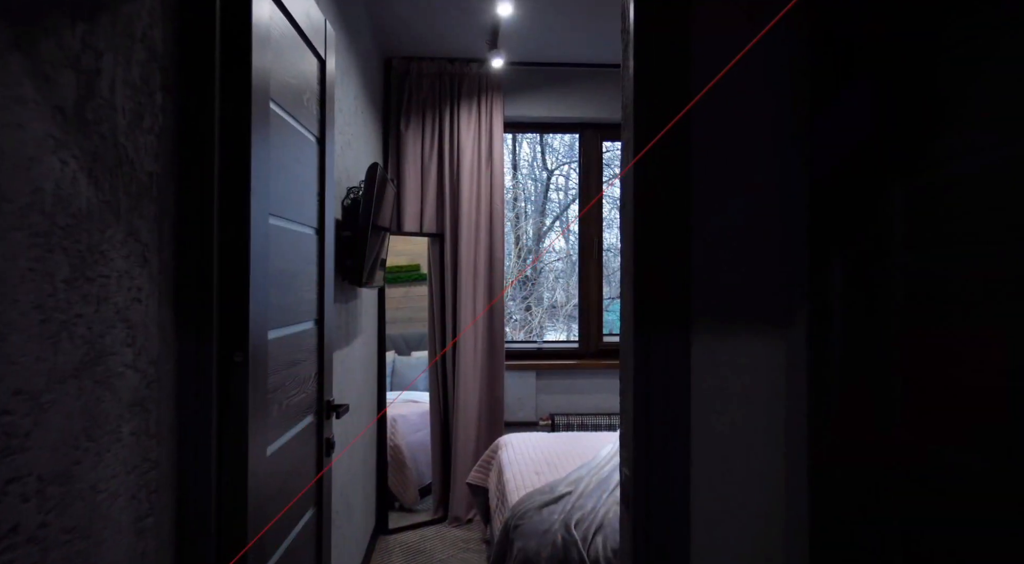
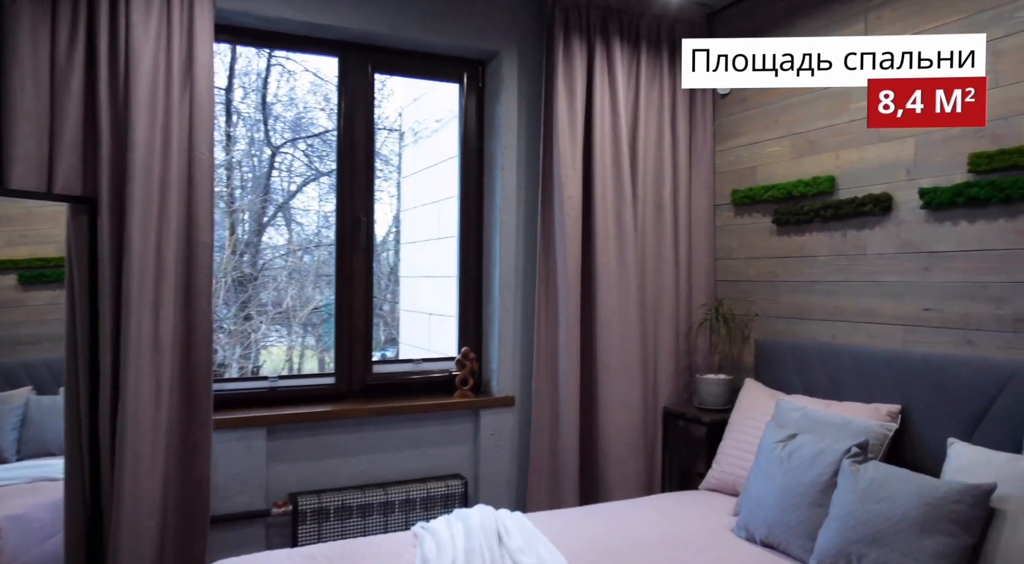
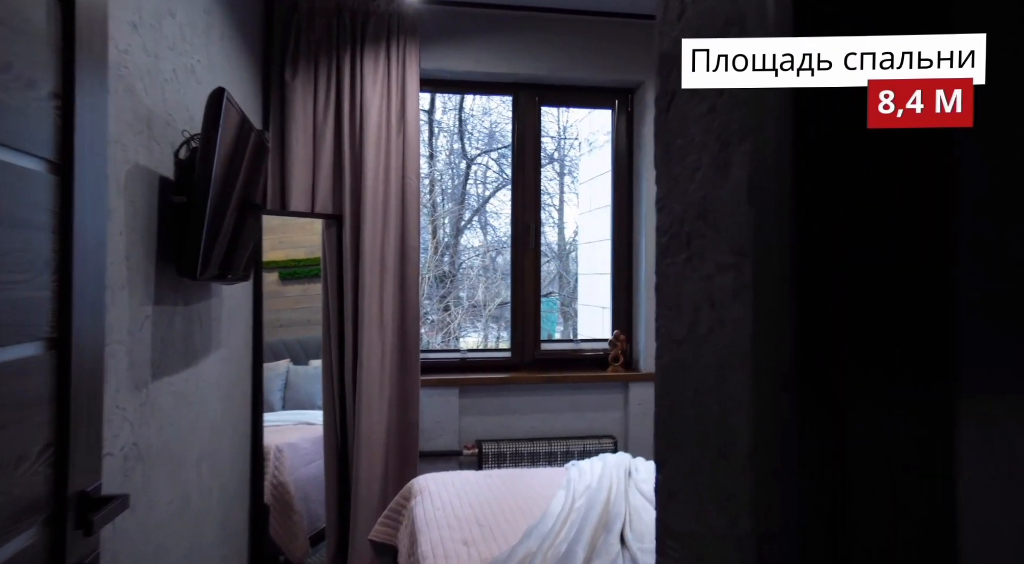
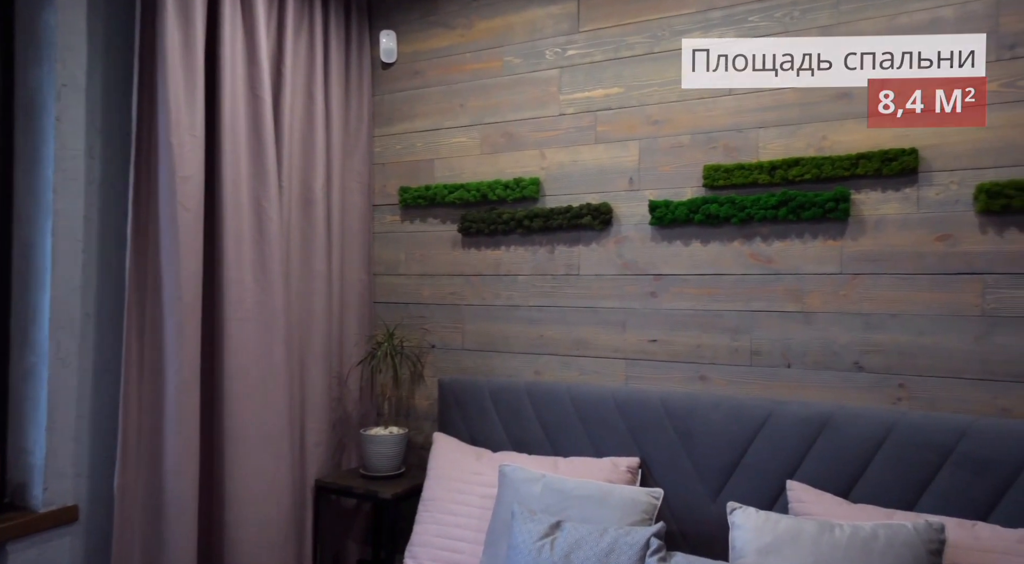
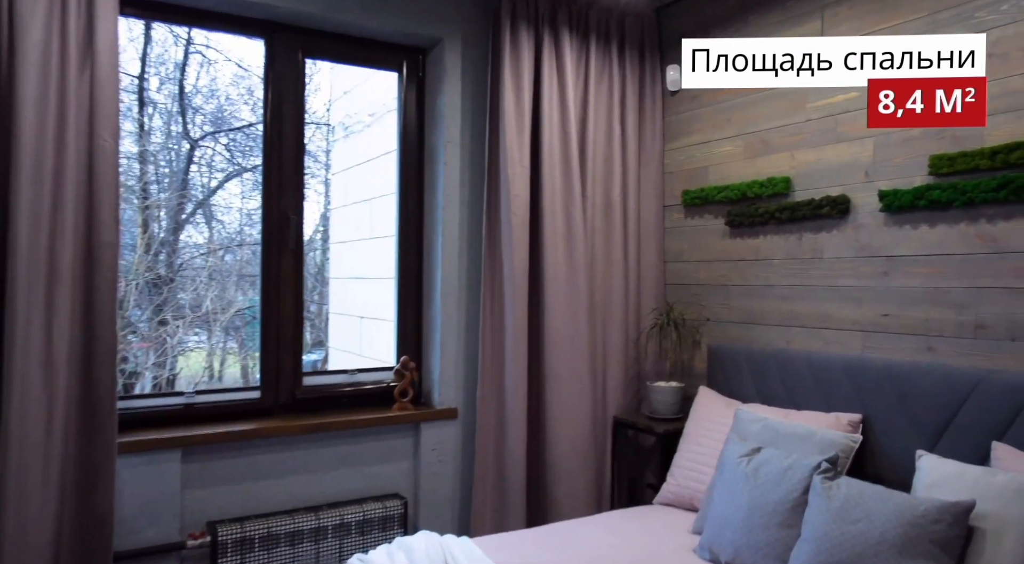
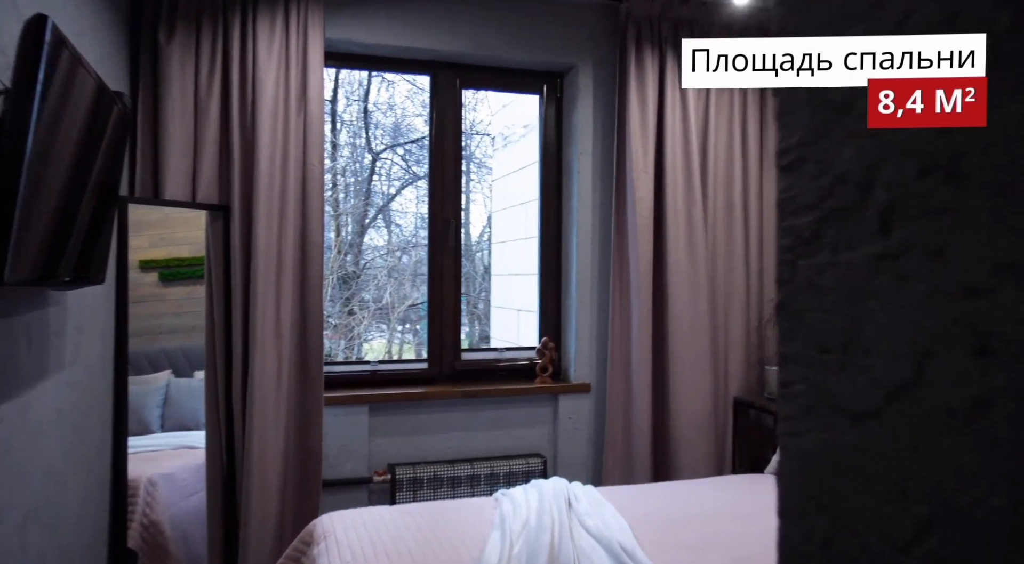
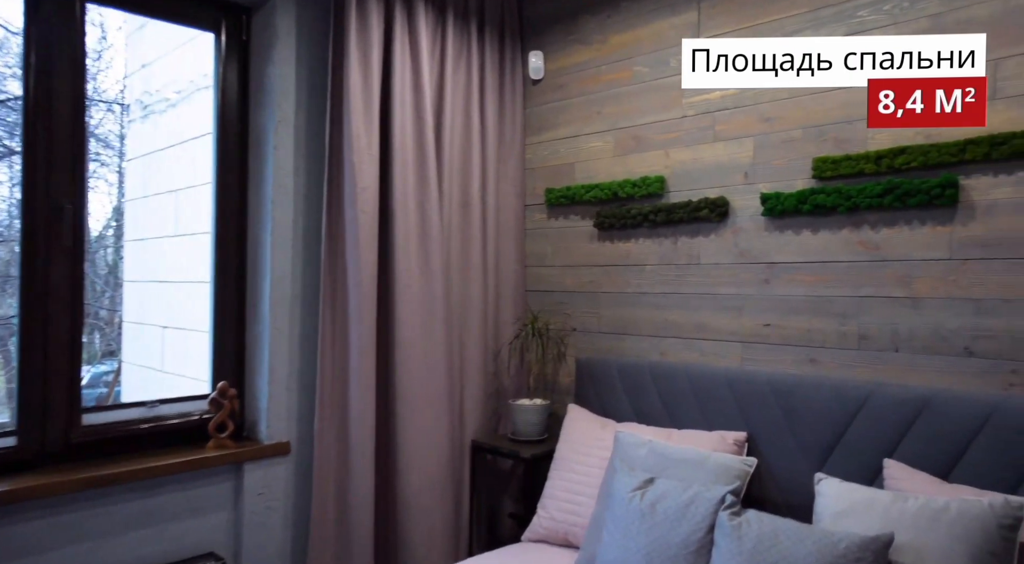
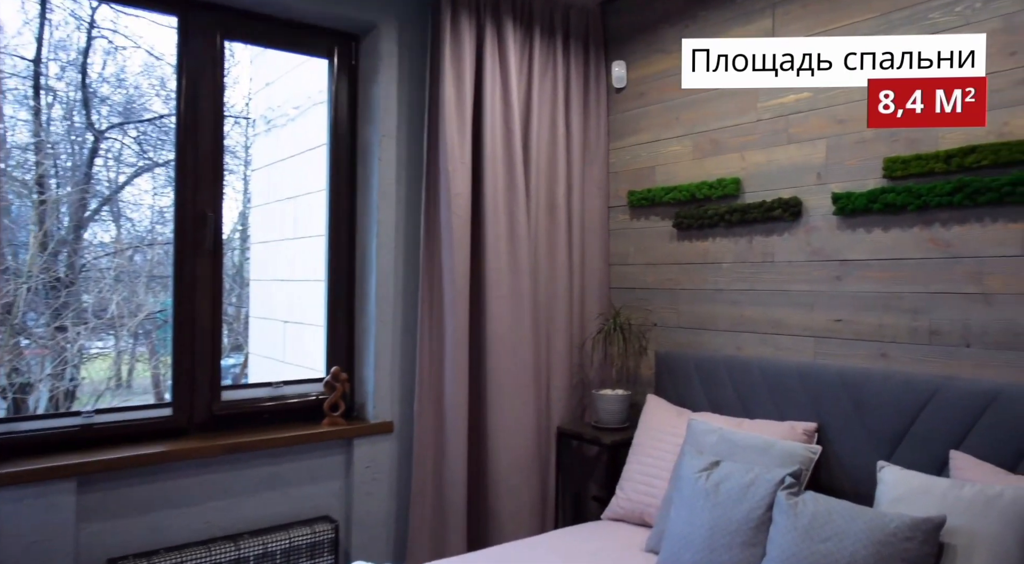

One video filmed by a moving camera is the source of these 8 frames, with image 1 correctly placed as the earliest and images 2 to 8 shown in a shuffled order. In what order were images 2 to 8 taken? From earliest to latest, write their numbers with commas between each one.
3, 6, 2, 5, 8, 7, 4
